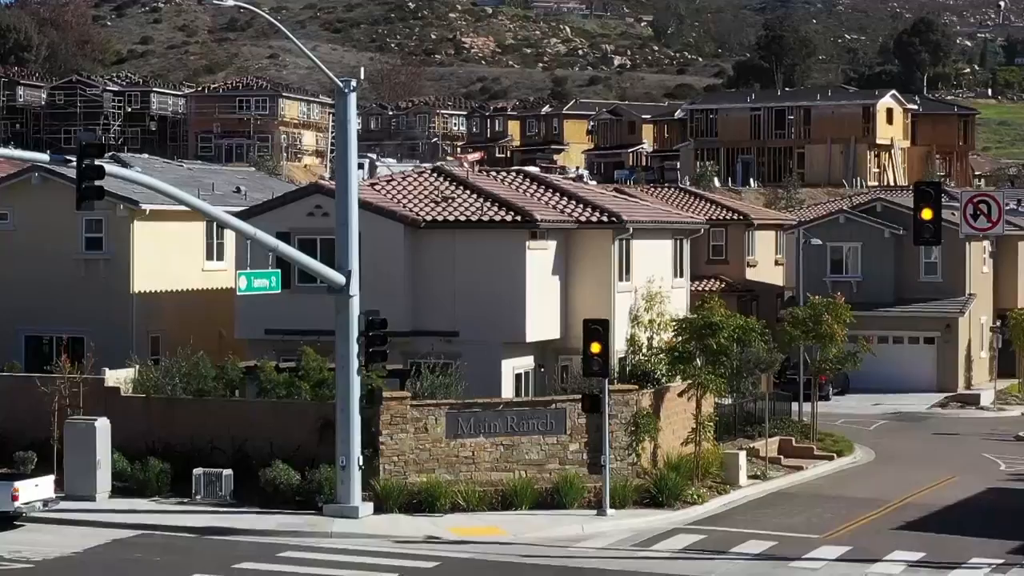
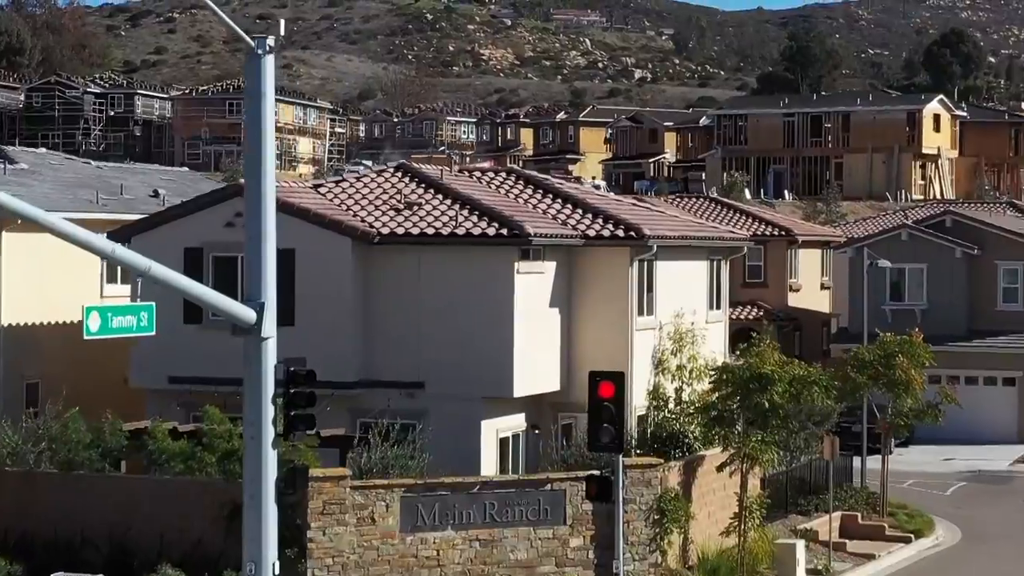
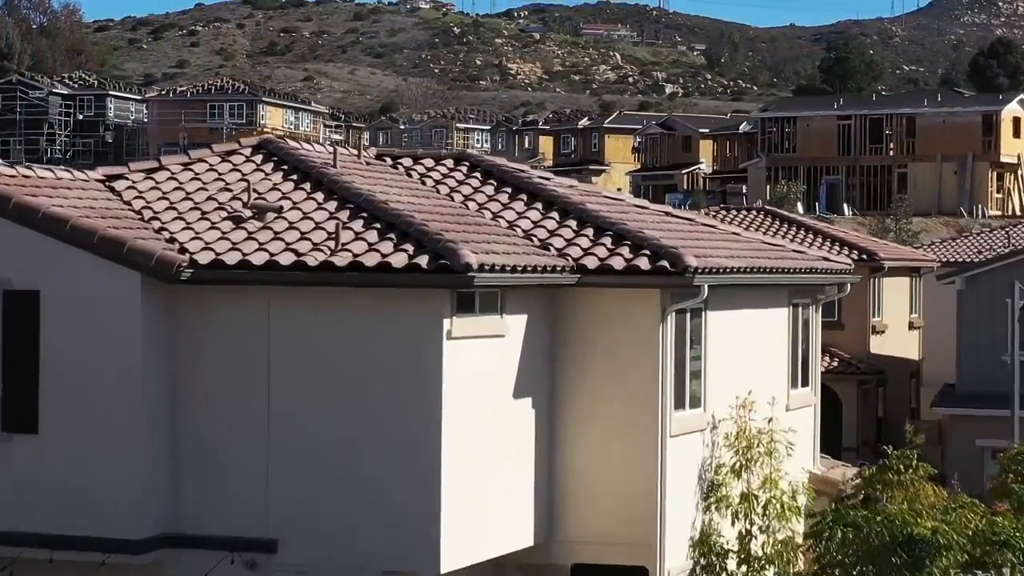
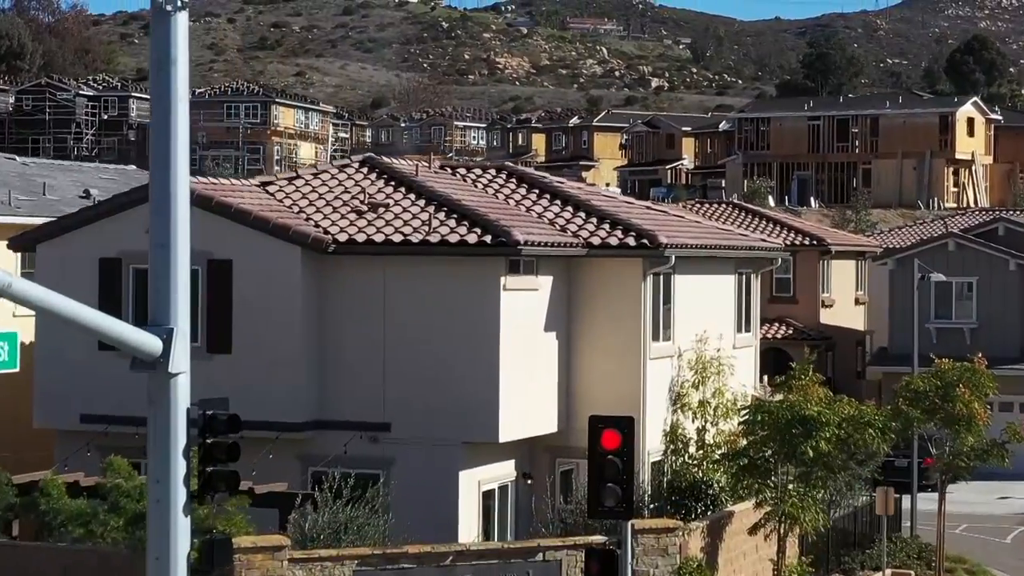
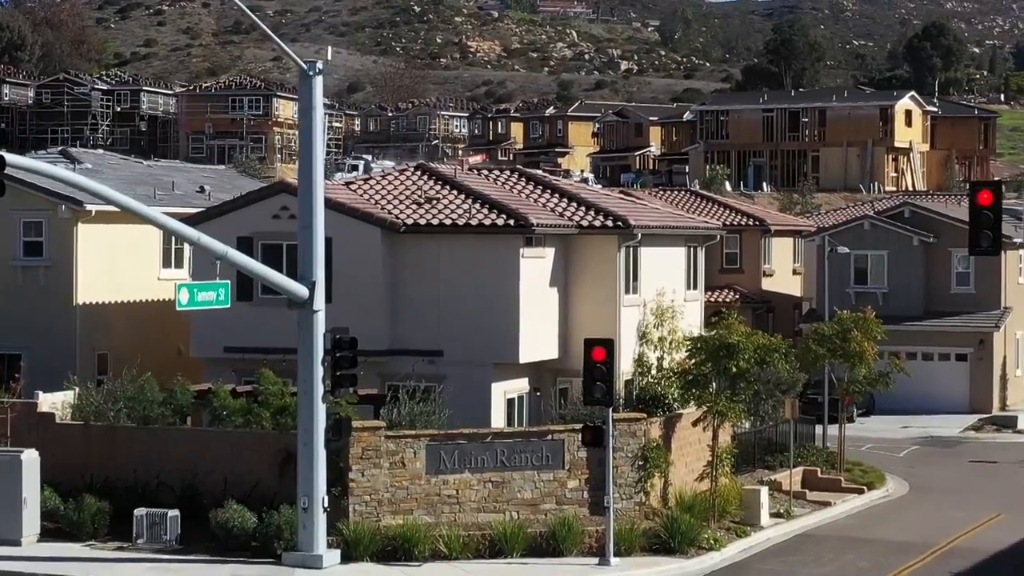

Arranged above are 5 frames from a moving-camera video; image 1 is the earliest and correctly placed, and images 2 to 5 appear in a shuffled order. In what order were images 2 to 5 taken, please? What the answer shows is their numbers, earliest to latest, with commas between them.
5, 2, 4, 3
